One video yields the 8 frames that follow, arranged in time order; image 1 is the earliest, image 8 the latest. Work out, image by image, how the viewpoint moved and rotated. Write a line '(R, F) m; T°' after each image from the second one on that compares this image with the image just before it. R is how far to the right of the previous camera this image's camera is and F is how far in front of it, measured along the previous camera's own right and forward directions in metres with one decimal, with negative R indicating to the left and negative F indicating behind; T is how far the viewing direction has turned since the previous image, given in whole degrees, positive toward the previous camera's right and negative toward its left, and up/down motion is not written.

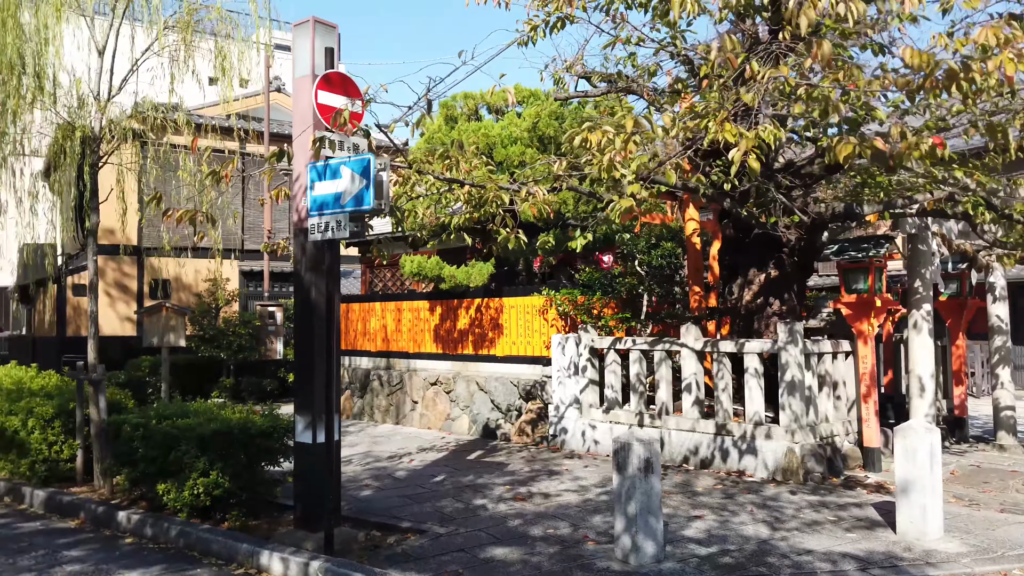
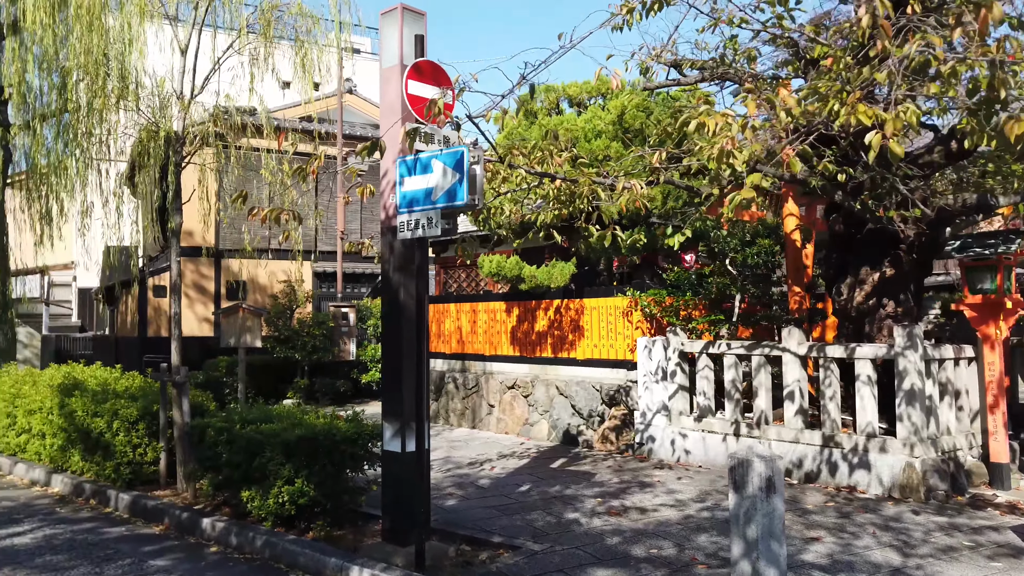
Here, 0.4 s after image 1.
(-0.3, +0.4) m; -5°
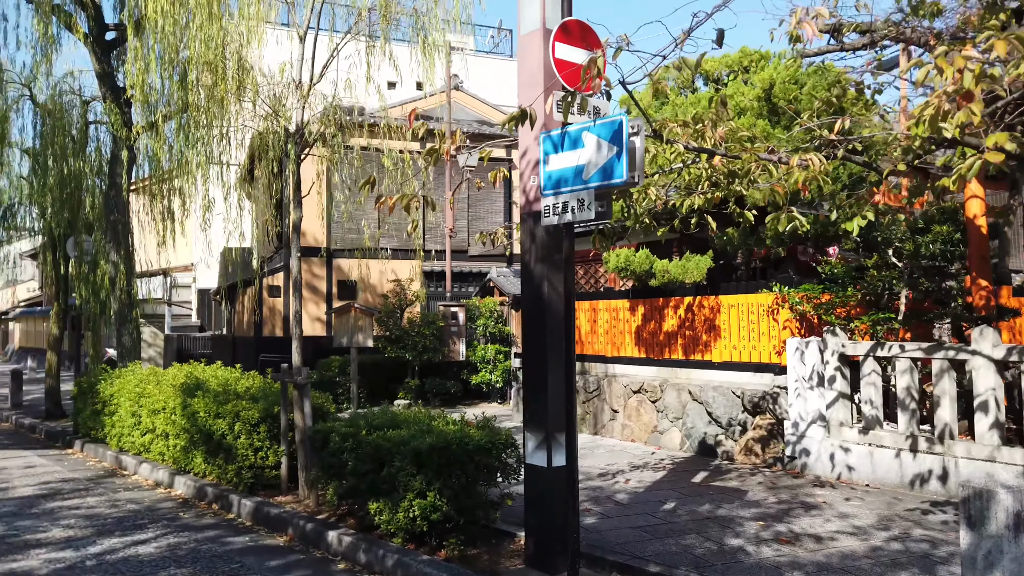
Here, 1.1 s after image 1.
(-0.5, +0.7) m; -7°
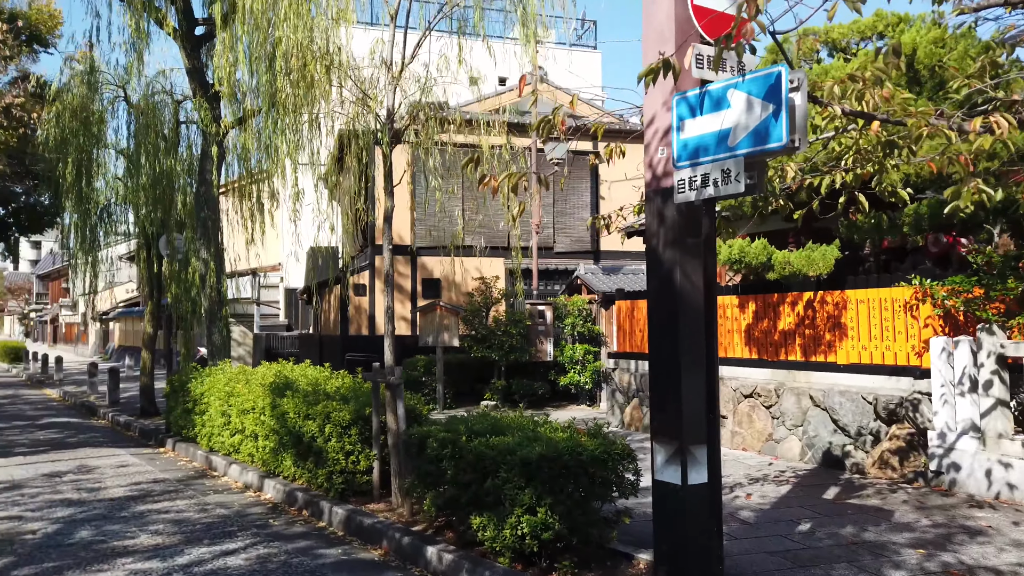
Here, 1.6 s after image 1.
(-0.3, +0.7) m; -6°
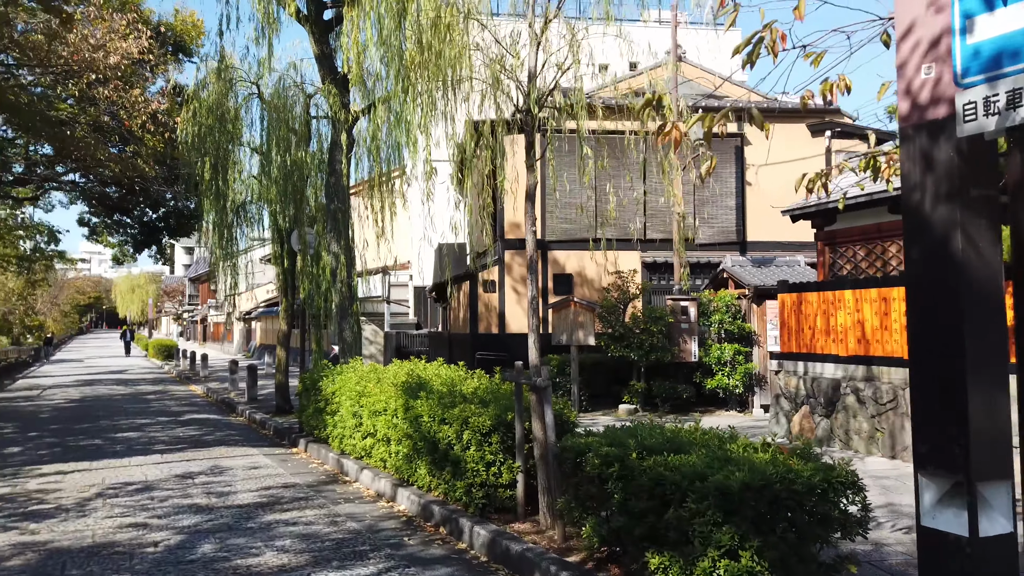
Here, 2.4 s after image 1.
(-0.4, +1.1) m; -9°
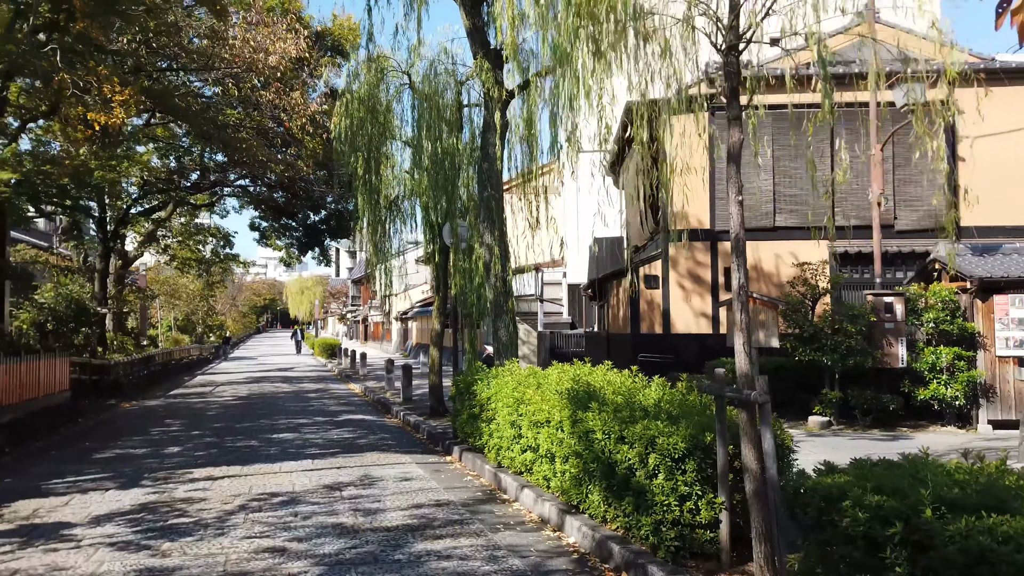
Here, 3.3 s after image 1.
(-0.3, +1.3) m; -11°
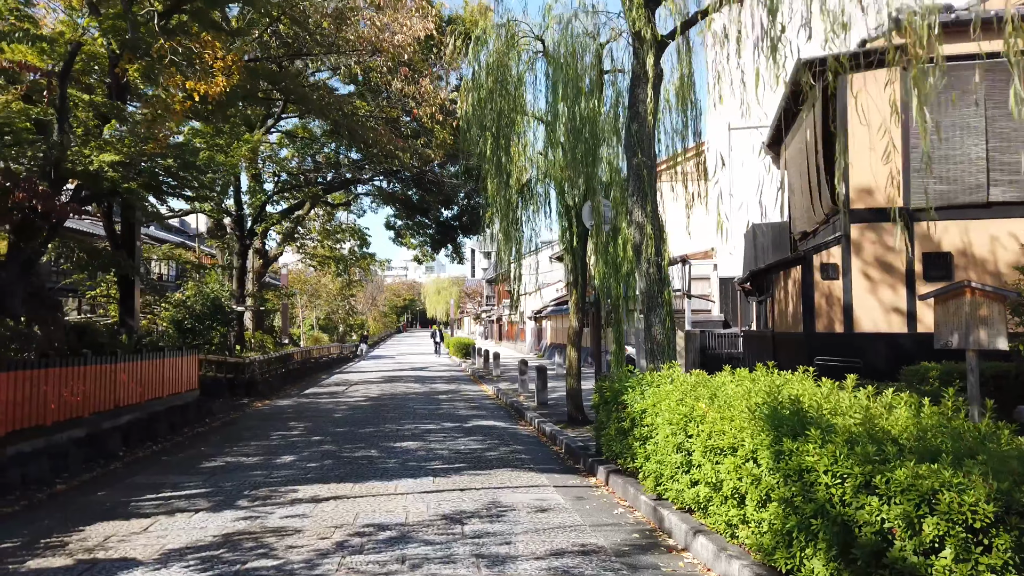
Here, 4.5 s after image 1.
(-0.3, +1.7) m; -10°
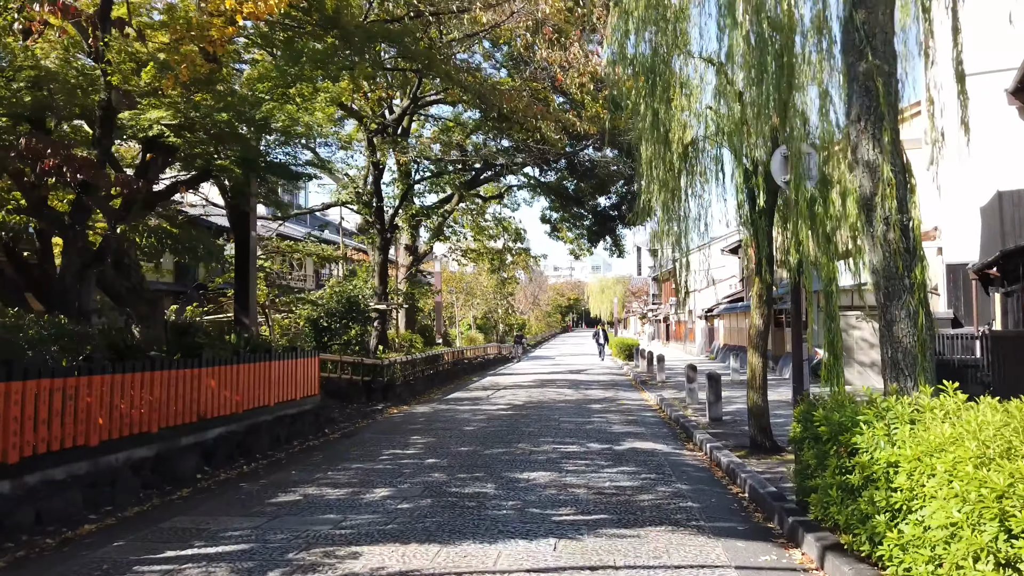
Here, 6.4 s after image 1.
(+0.1, +2.6) m; -12°
